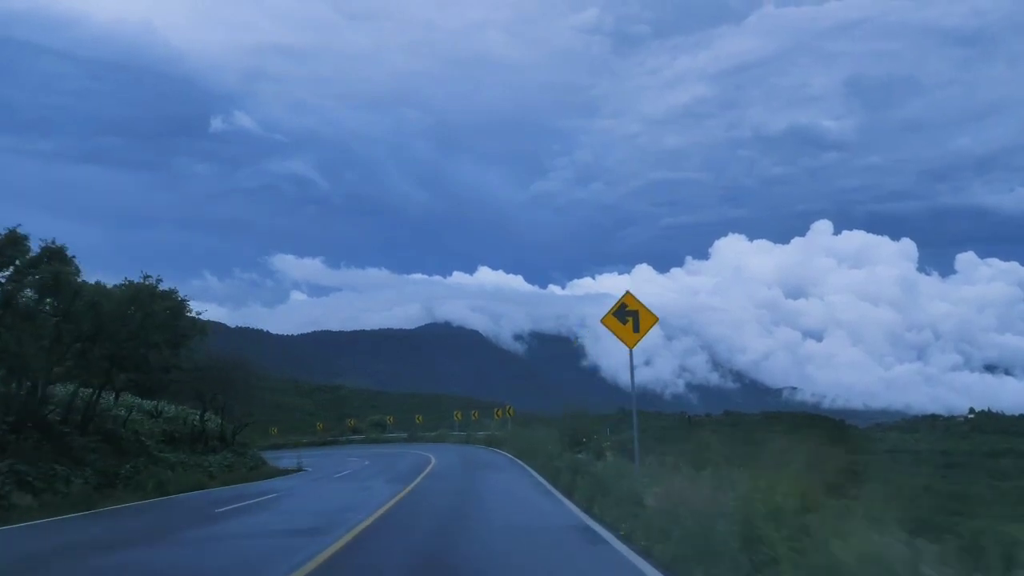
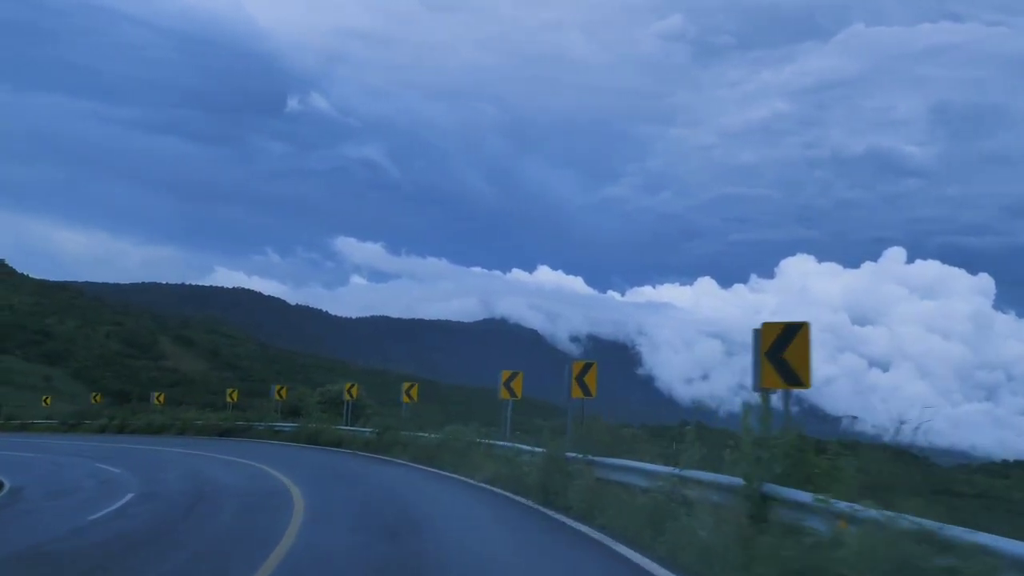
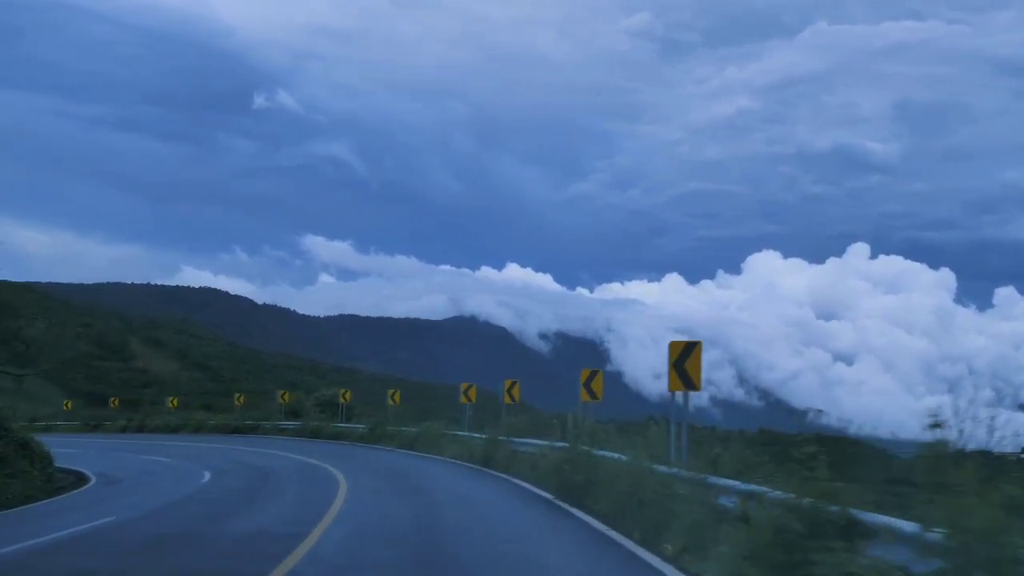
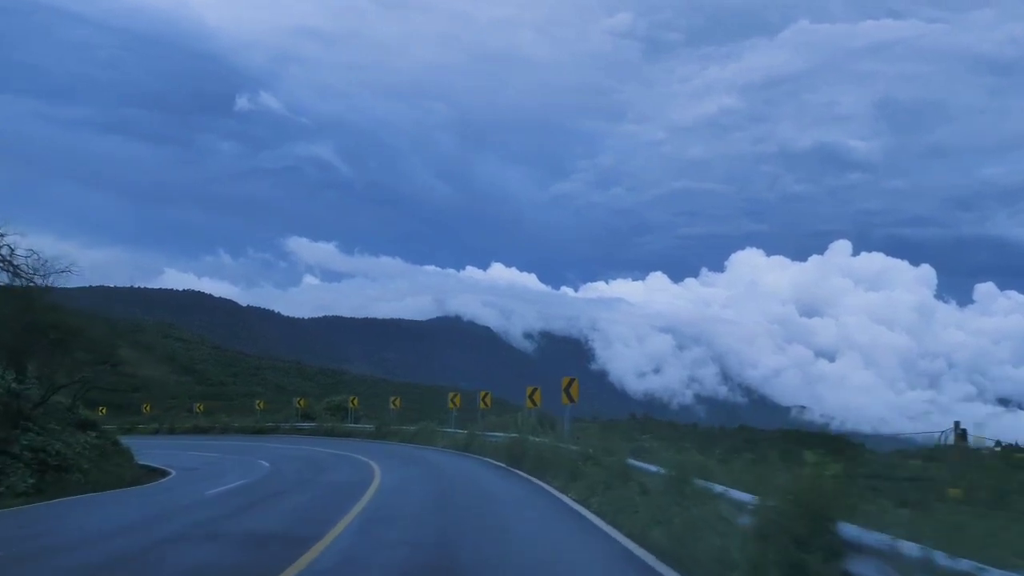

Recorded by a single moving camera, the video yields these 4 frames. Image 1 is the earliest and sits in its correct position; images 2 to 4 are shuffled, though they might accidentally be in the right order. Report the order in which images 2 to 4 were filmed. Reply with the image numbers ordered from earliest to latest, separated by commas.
4, 3, 2
